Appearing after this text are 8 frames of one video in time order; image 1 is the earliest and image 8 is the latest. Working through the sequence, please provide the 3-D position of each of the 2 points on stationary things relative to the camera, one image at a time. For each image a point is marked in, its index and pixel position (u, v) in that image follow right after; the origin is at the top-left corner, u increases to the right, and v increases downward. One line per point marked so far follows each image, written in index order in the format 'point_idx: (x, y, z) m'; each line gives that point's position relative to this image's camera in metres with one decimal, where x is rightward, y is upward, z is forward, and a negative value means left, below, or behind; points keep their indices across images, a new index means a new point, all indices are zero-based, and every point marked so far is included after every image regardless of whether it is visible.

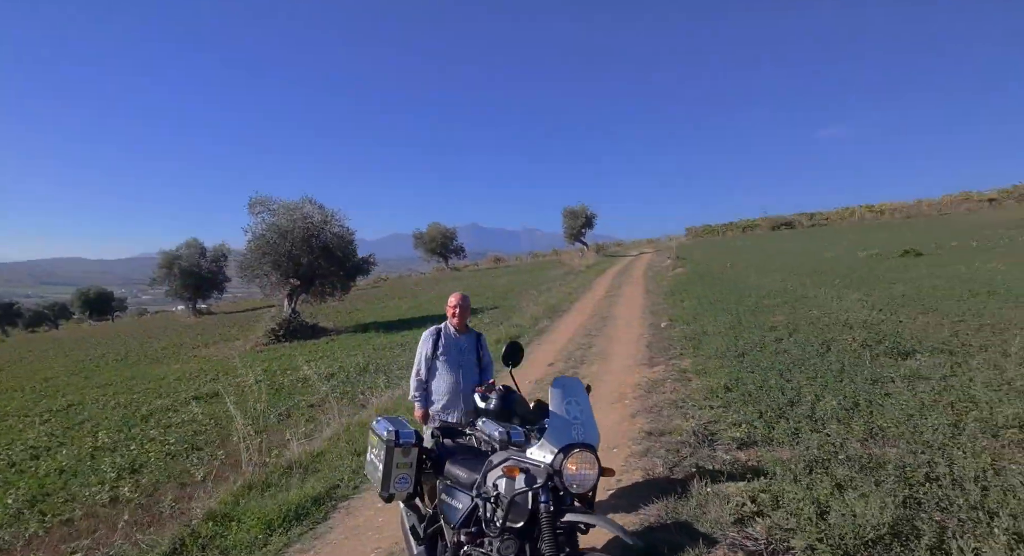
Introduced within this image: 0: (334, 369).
0: (-5.9, -2.9, +16.6) m
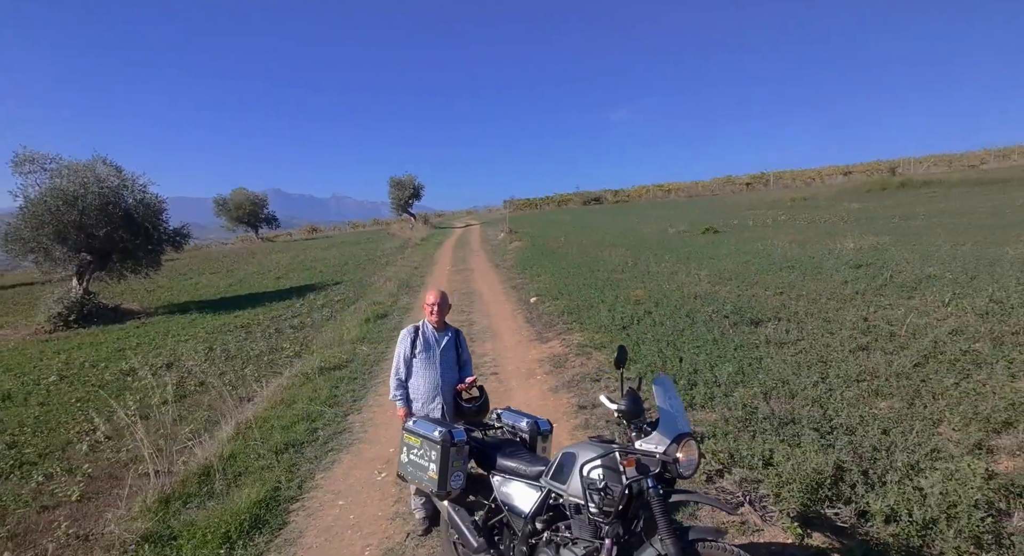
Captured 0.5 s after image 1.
0: (-9.6, -2.2, +14.2) m
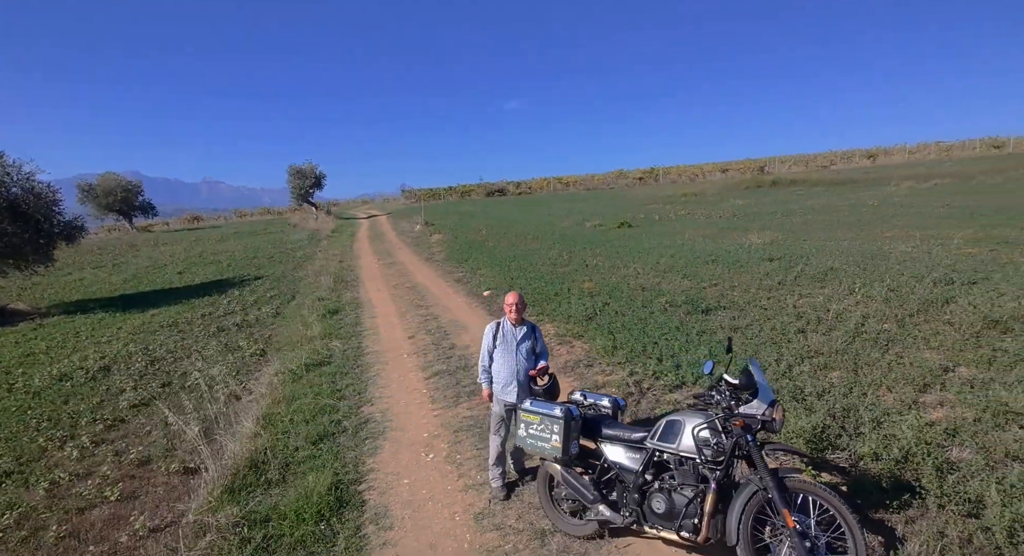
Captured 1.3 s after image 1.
0: (-10.6, -2.1, +13.1) m
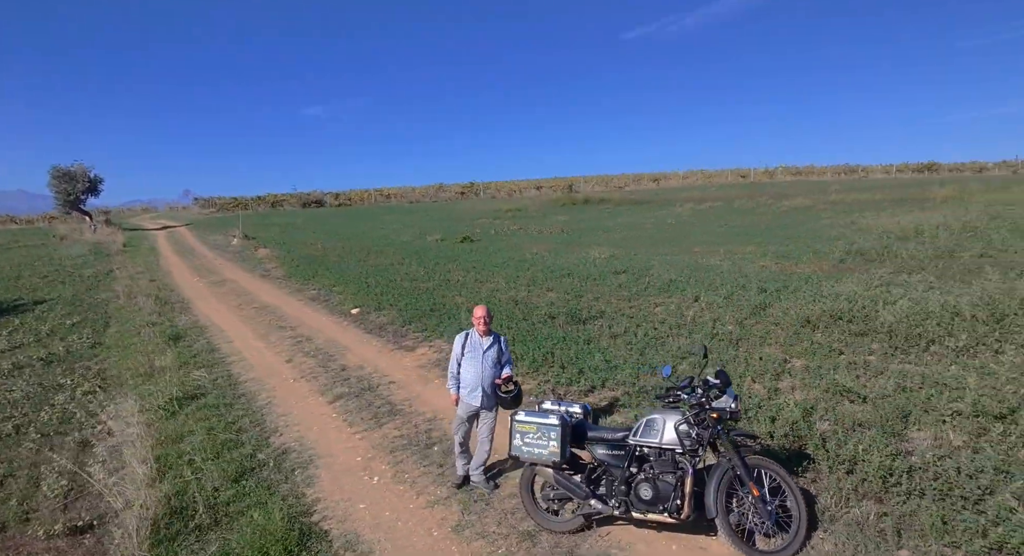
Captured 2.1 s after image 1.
0: (-13.0, -2.6, +9.7) m
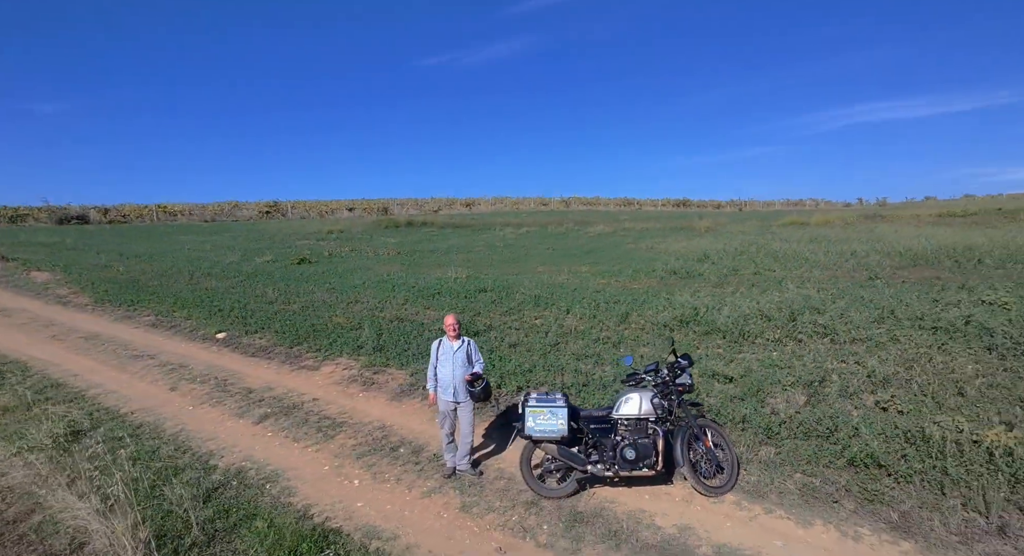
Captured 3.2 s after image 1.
0: (-14.1, -3.0, +6.0) m
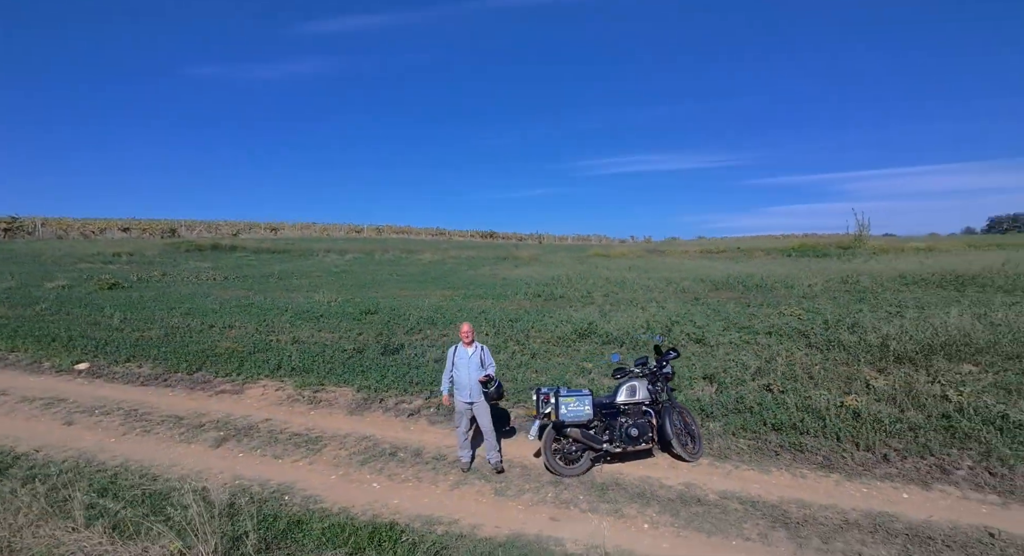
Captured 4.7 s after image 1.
0: (-13.8, -3.1, +2.4) m
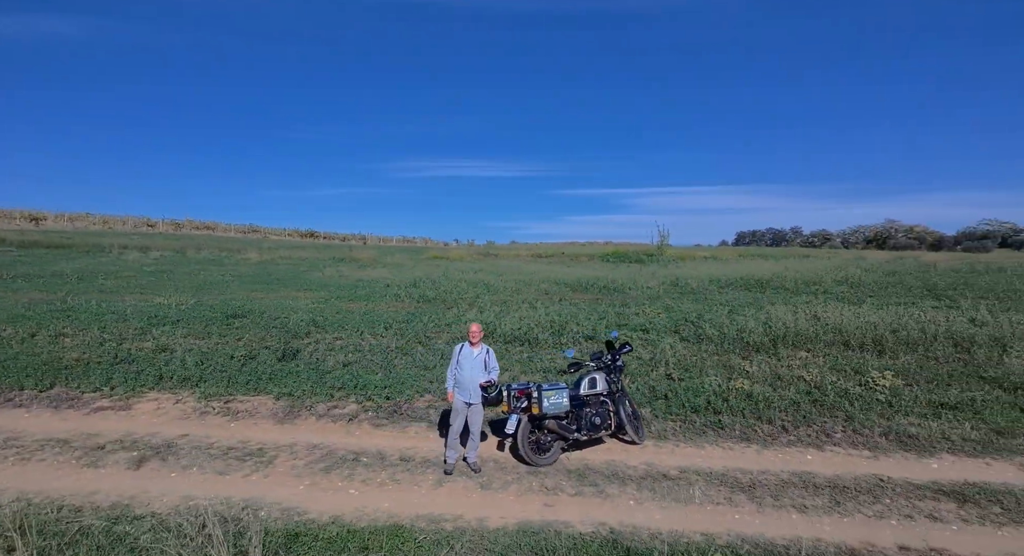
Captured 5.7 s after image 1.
0: (-12.8, -2.9, -1.0) m
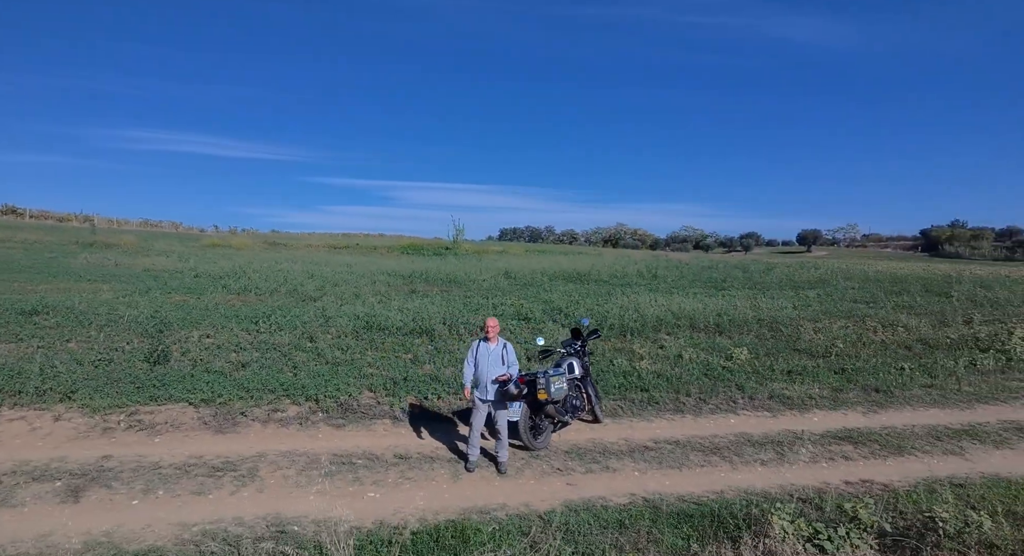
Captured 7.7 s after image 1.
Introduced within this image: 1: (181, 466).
0: (-10.3, -2.9, -4.4) m
1: (-3.2, -1.8, +4.9) m
